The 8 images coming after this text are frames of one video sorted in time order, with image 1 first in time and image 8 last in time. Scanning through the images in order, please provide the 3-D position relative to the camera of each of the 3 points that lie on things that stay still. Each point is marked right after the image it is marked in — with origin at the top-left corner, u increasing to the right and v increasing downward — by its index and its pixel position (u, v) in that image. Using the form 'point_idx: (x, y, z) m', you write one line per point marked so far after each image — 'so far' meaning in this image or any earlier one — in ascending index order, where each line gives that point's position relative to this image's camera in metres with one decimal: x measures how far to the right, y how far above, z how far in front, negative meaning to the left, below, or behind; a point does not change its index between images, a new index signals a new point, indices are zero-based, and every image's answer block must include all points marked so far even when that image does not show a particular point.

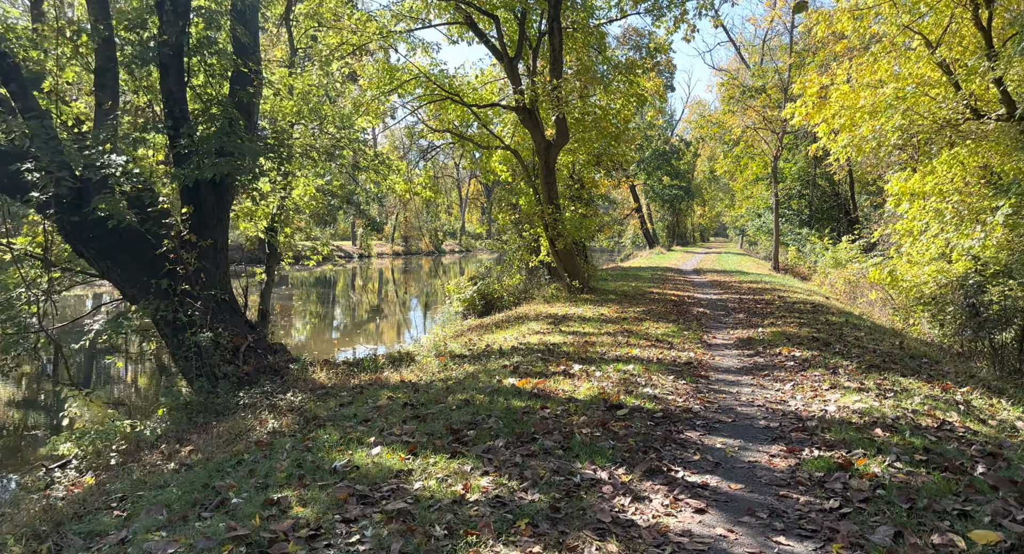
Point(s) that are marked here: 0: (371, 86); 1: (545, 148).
0: (-3.5, +4.6, +18.6) m
1: (+0.8, +3.3, +19.9) m
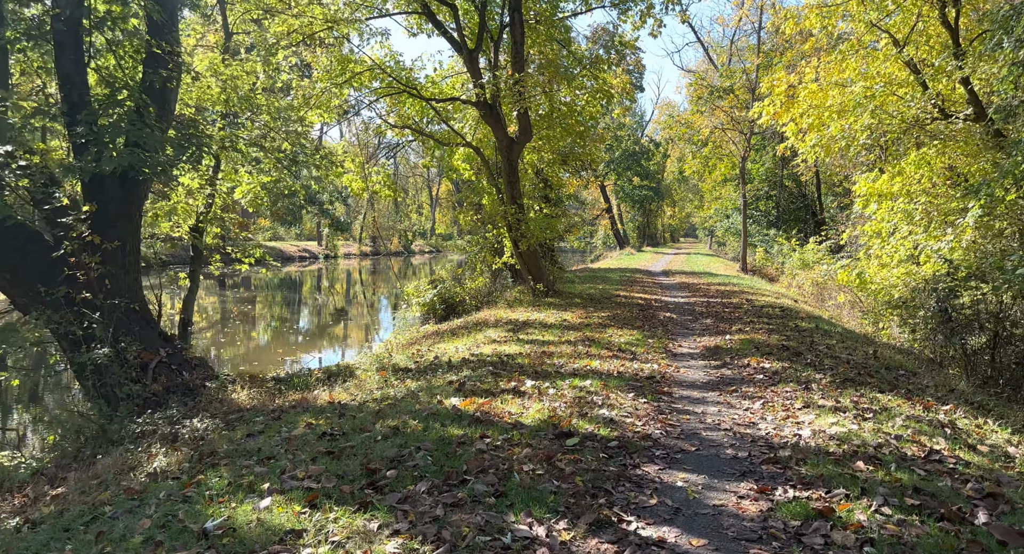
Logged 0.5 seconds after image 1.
0: (-4.4, +4.5, +17.7) m
1: (-0.1, +3.3, +19.1) m
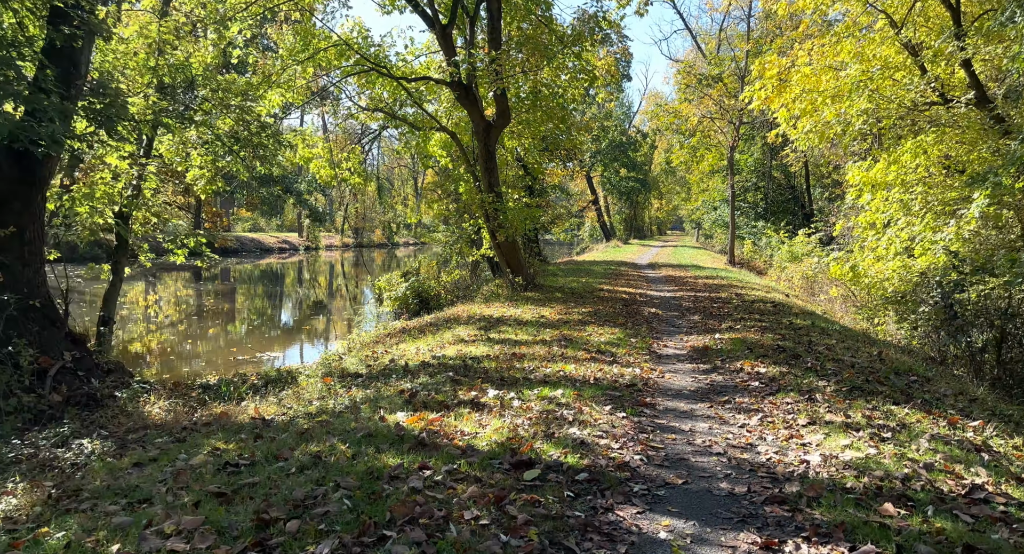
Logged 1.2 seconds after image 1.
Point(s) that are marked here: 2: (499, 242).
0: (-4.9, +4.7, +16.5) m
1: (-0.7, +3.4, +18.0) m
2: (-0.4, +0.8, +18.9) m
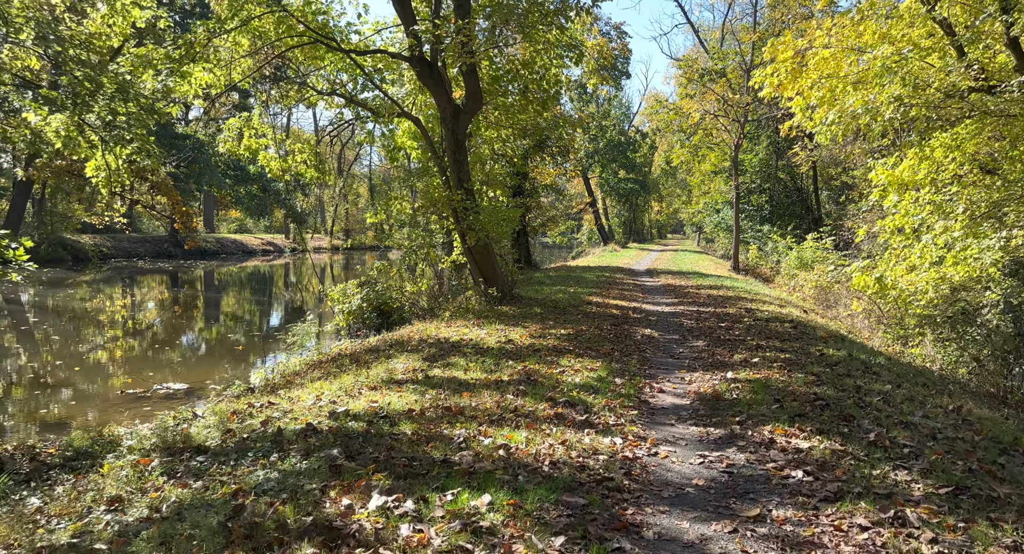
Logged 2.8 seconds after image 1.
0: (-5.4, +4.5, +13.9) m
1: (-1.2, +3.2, +15.4) m
2: (-0.9, +0.6, +16.3) m
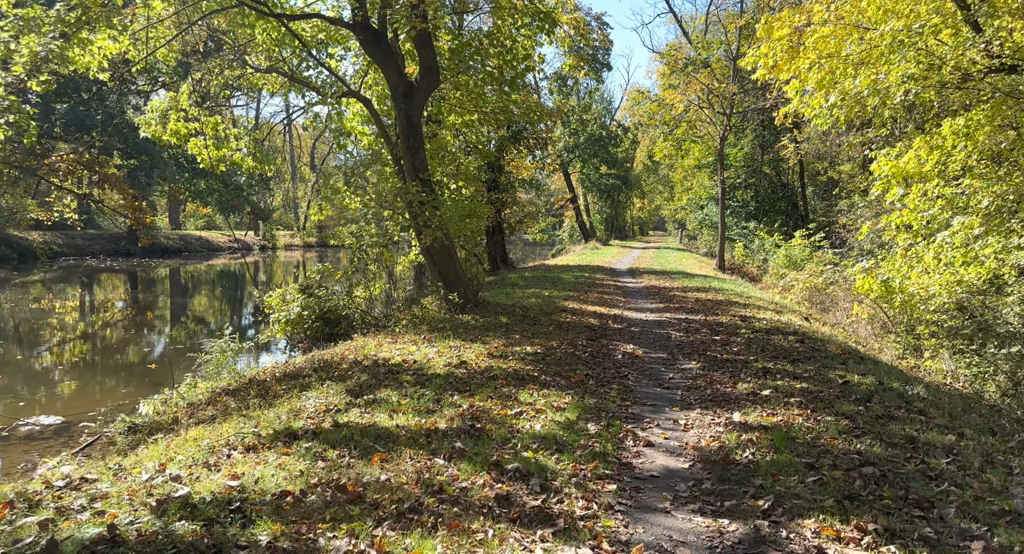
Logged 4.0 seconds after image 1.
0: (-6.0, +4.4, +11.7) m
1: (-1.9, +3.1, +13.4) m
2: (-1.6, +0.5, +14.2) m
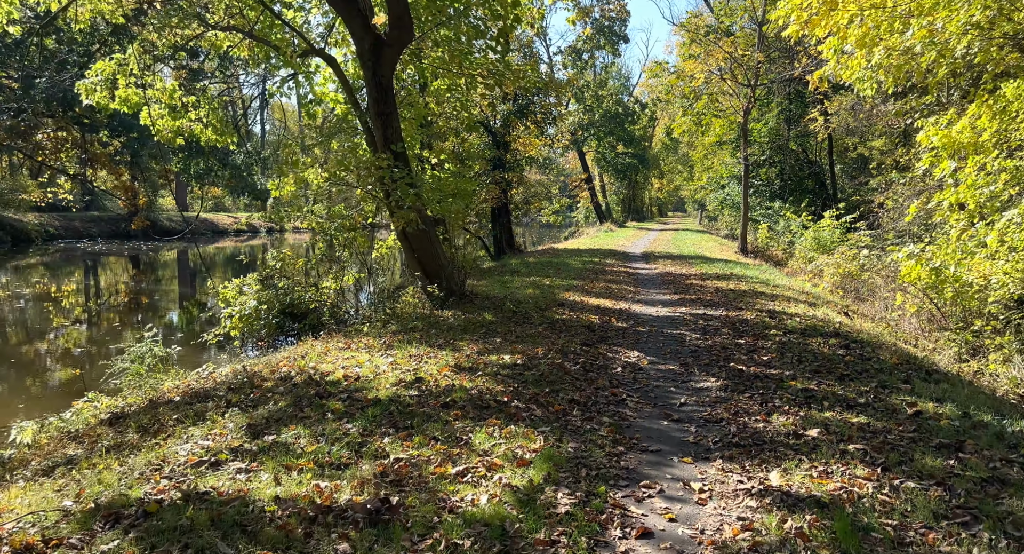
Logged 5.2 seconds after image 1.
0: (-6.3, +4.5, +9.8) m
1: (-2.0, +3.3, +11.4) m
2: (-1.7, +0.7, +12.3) m
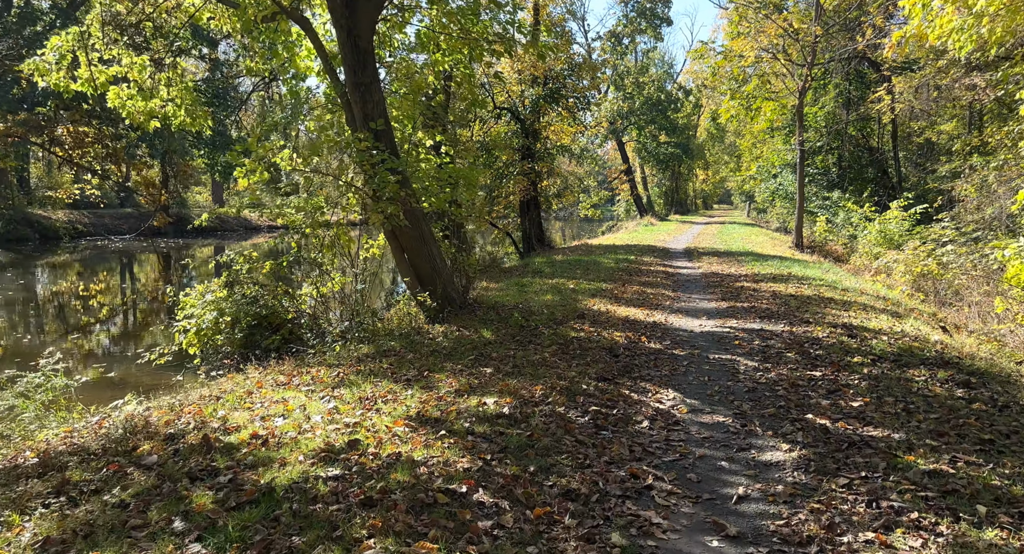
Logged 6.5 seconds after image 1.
0: (-6.3, +4.4, +7.9) m
1: (-2.0, +3.2, +9.2) m
2: (-1.6, +0.6, +10.1) m
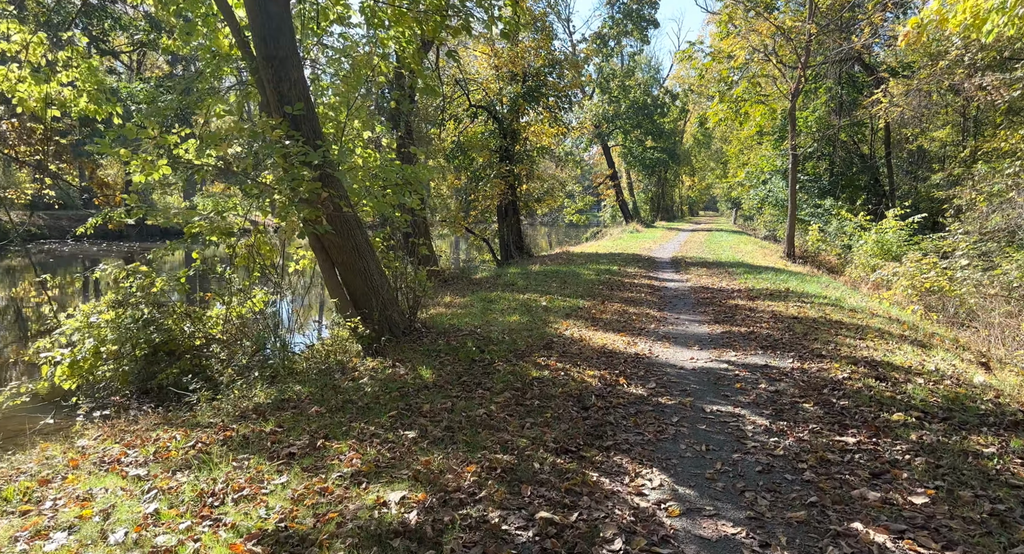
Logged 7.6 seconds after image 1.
0: (-6.7, +4.2, +5.9) m
1: (-2.4, +3.0, +7.3) m
2: (-2.1, +0.4, +8.3) m
